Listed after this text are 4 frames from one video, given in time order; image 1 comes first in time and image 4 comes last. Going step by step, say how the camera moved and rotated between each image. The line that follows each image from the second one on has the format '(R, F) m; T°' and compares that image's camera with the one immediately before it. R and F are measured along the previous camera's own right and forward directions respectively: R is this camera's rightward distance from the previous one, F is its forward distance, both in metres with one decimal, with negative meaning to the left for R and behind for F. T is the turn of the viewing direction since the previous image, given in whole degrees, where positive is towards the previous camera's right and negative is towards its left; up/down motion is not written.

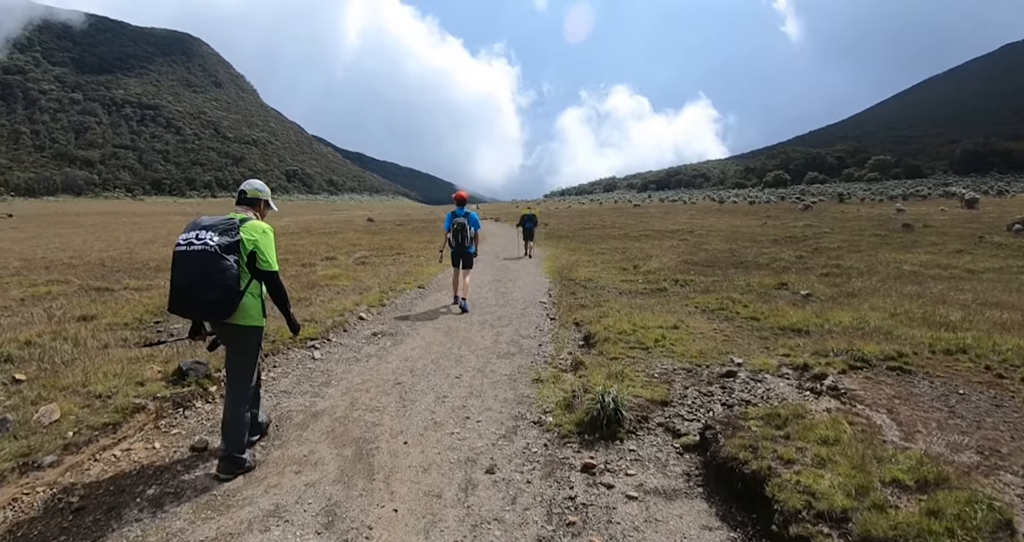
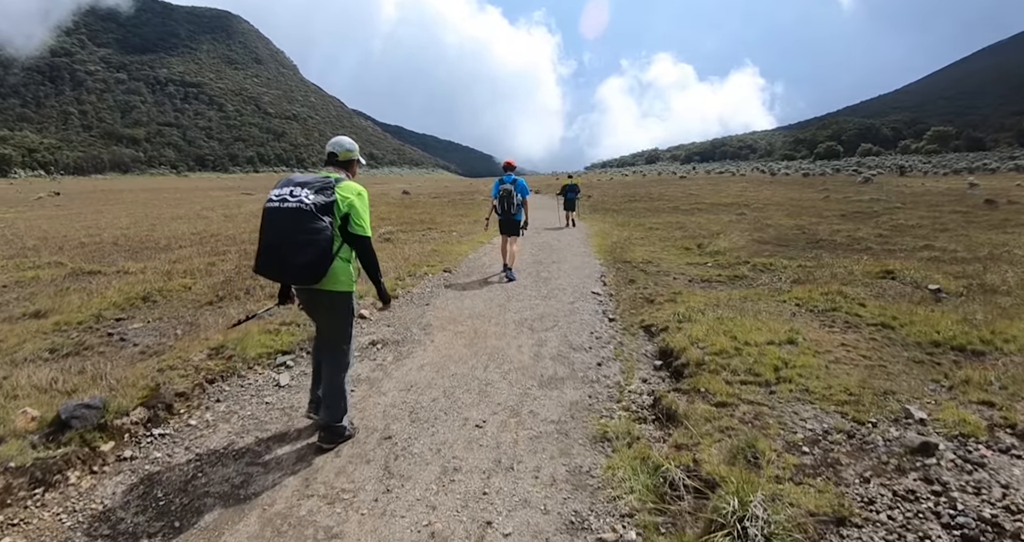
(-0.2, +3.3) m; -4°
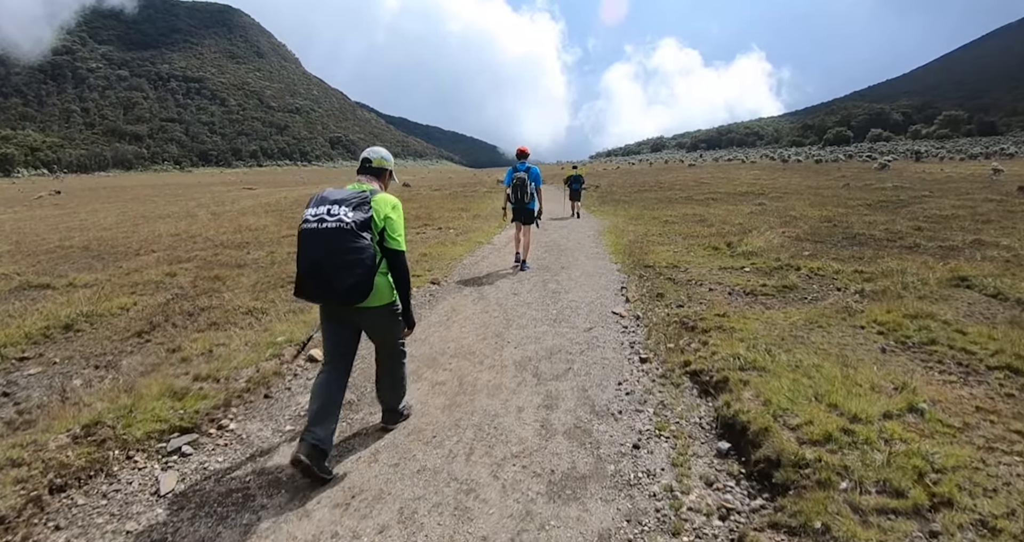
(+0.2, +2.5) m; -1°
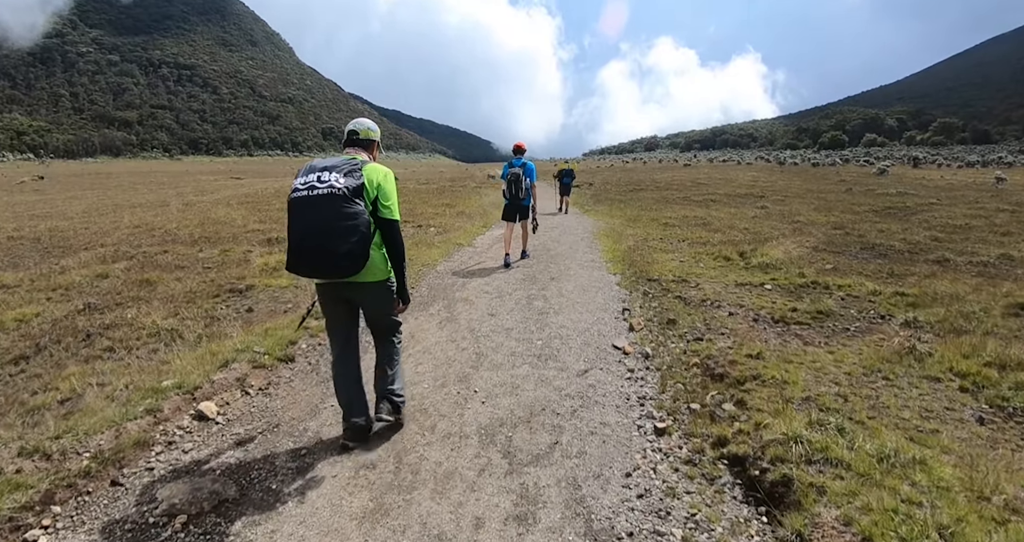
(+0.3, +2.1) m; 0°
